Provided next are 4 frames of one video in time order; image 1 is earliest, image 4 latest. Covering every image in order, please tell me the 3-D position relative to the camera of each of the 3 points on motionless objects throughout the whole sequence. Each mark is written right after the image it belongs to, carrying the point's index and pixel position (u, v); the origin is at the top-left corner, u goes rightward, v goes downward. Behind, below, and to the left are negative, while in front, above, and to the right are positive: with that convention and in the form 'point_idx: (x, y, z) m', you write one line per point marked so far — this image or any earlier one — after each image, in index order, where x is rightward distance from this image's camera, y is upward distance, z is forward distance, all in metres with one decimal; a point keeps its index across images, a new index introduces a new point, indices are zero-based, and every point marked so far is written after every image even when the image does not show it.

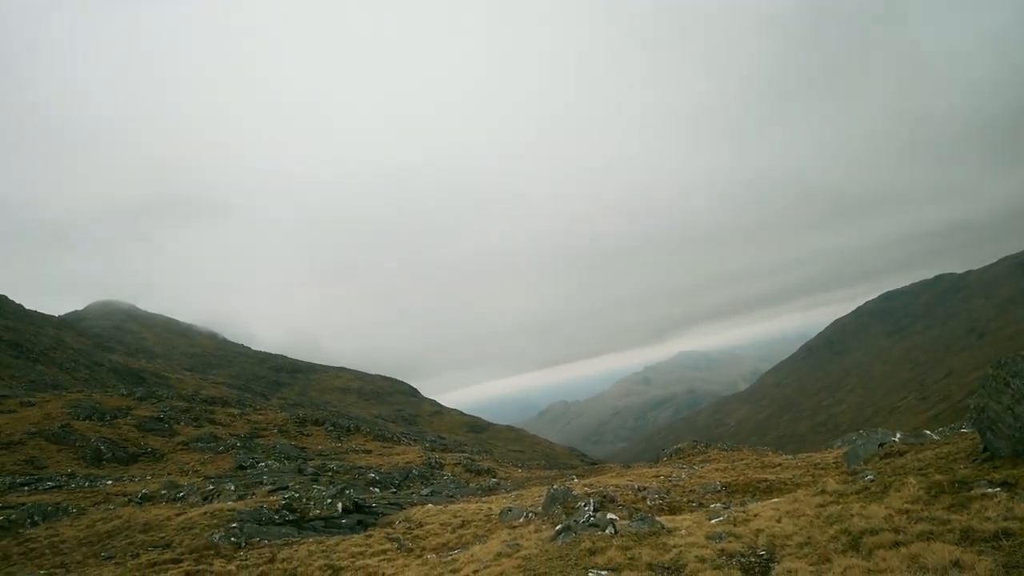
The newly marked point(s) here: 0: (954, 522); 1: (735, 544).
0: (+12.2, -6.4, +15.6) m
1: (+7.6, -8.7, +19.3) m
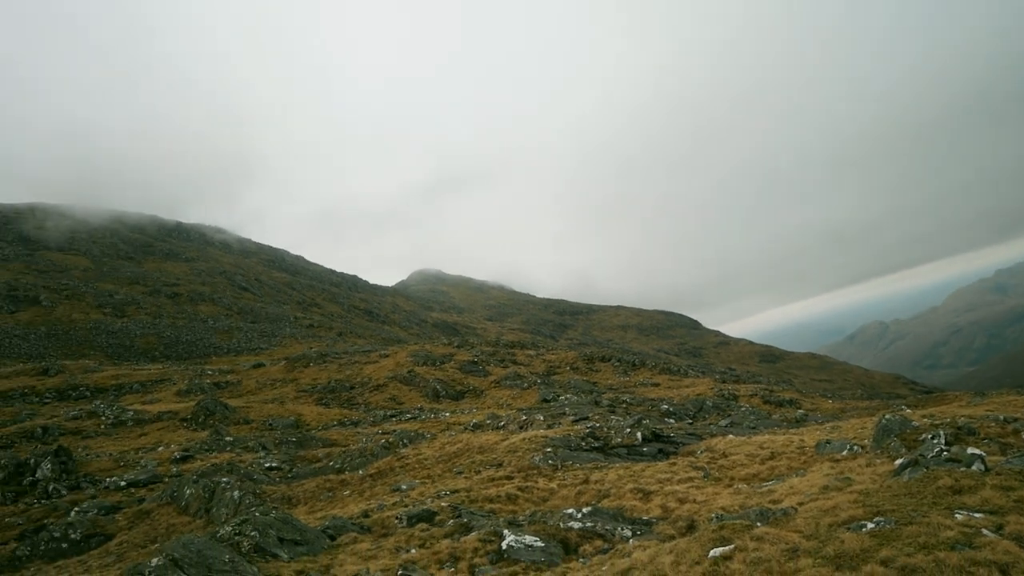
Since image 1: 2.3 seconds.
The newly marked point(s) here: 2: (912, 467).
0: (+18.9, -2.7, +8.2) m
1: (+16.8, -4.9, +13.7) m
2: (+13.6, -6.1, +19.2) m
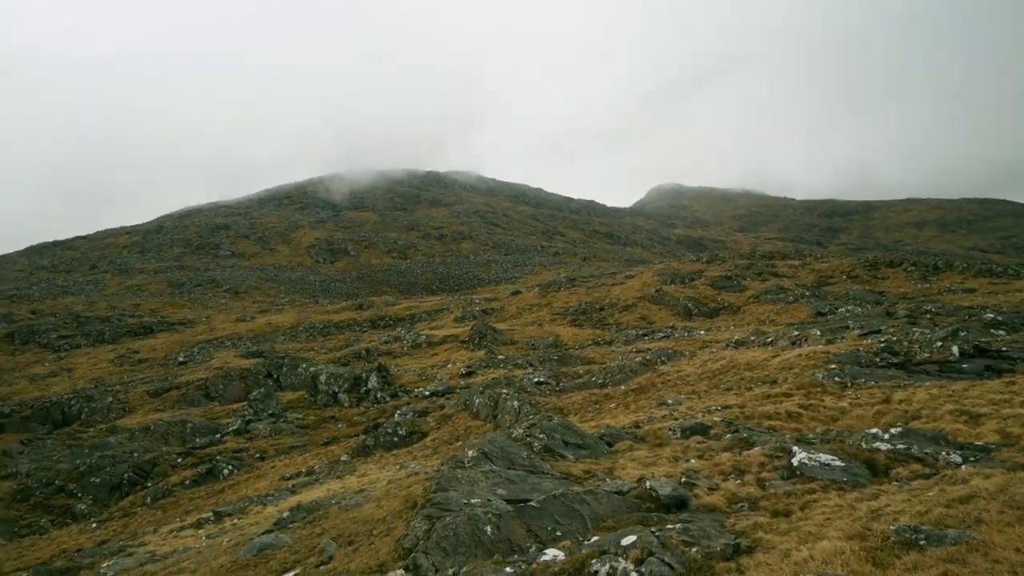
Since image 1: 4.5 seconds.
0: (+21.6, -0.2, -0.3) m
1: (+22.0, -1.7, +5.8) m
2: (+21.4, -2.2, +12.2) m
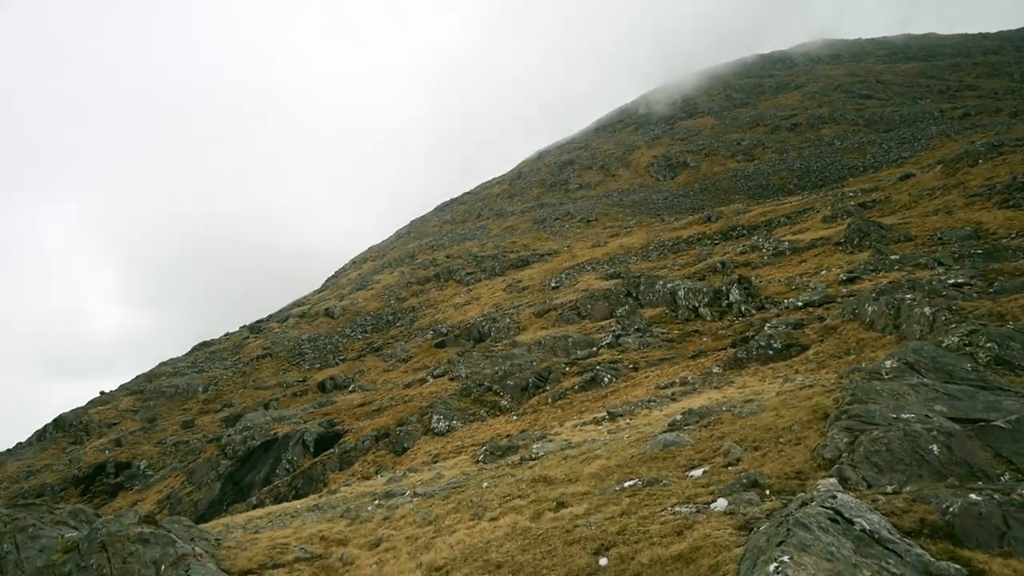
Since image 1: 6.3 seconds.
0: (+18.9, +1.3, -12.9) m
1: (+22.8, +0.9, -8.0) m
2: (+25.9, +1.4, -2.3) m
